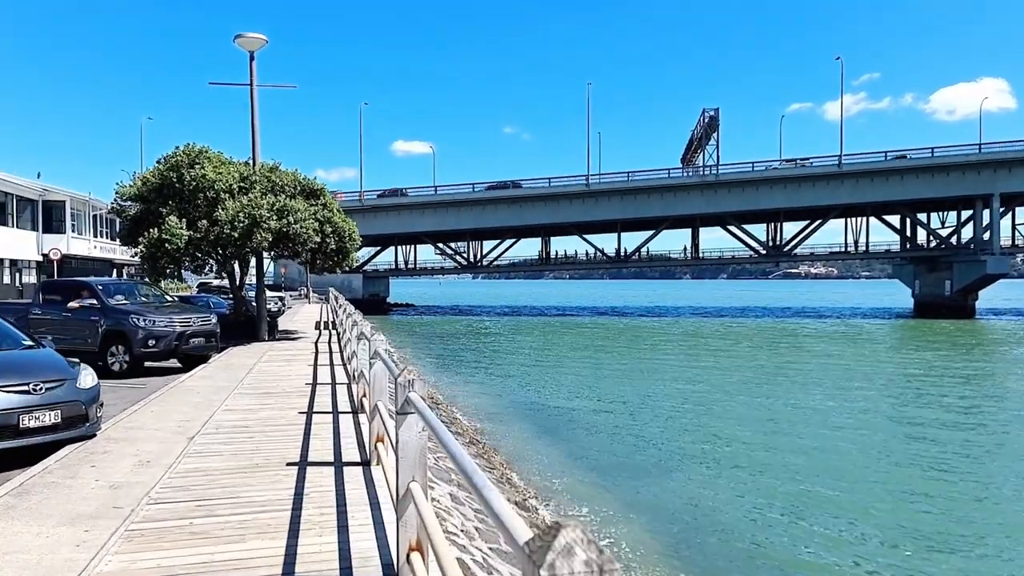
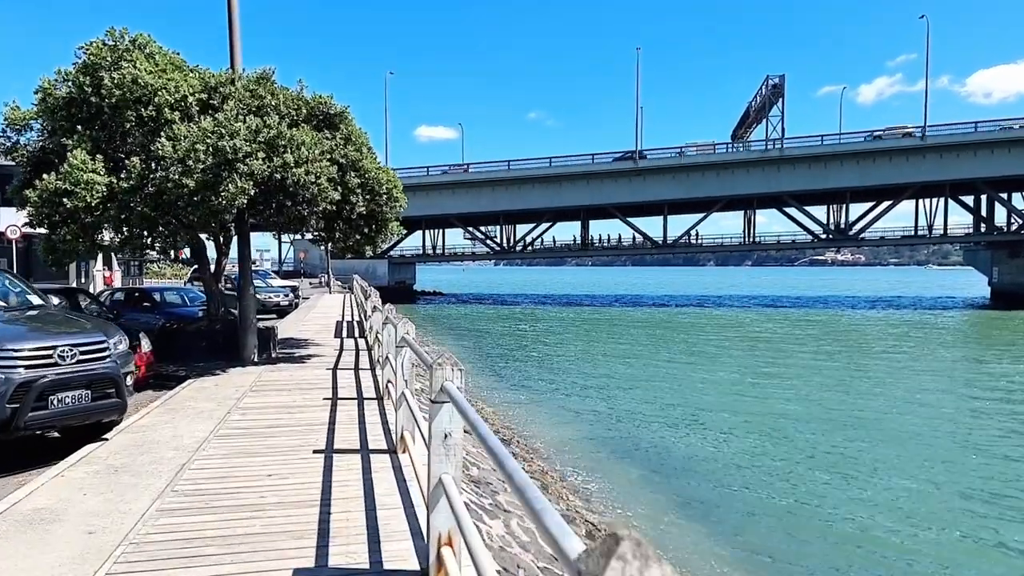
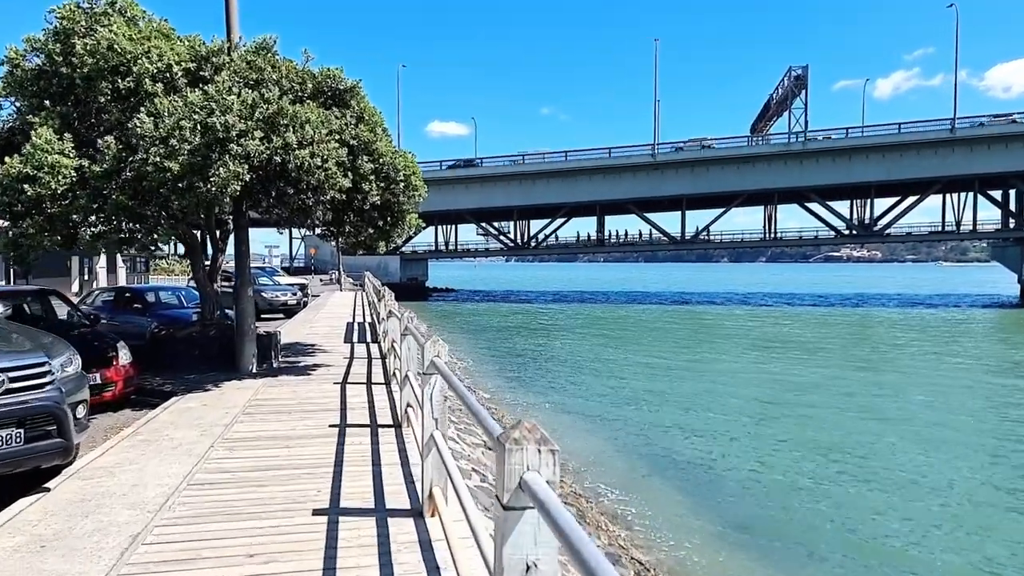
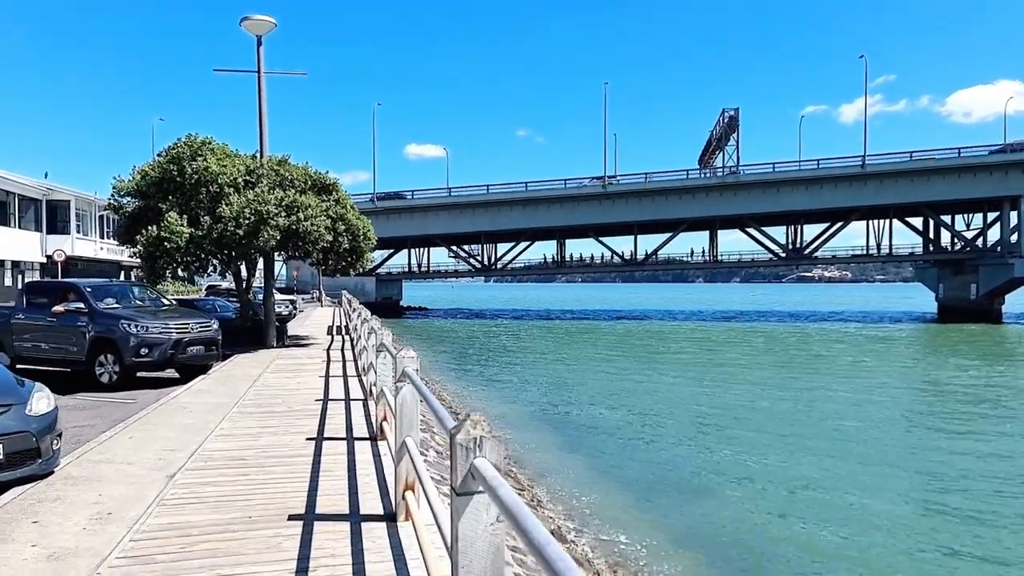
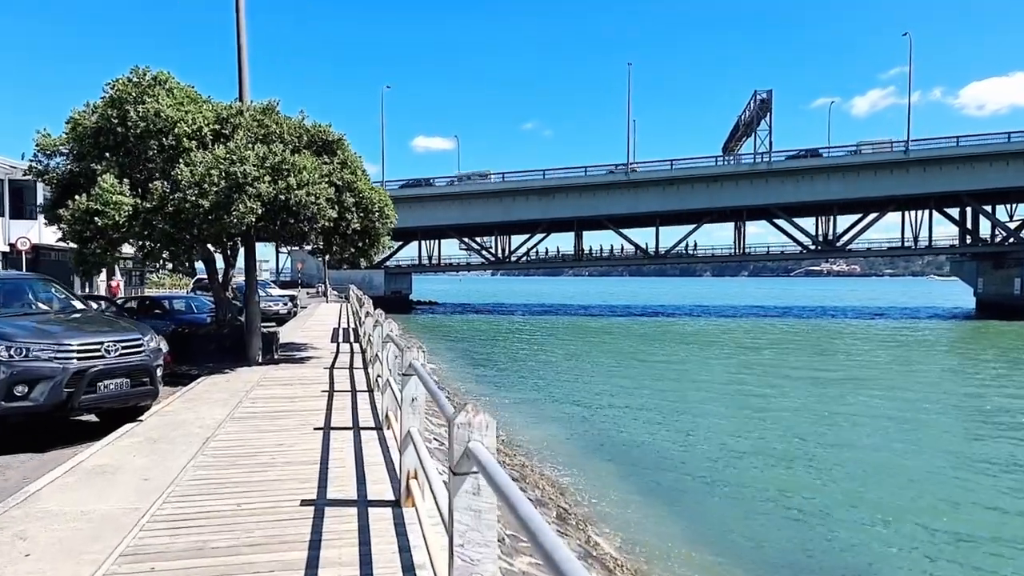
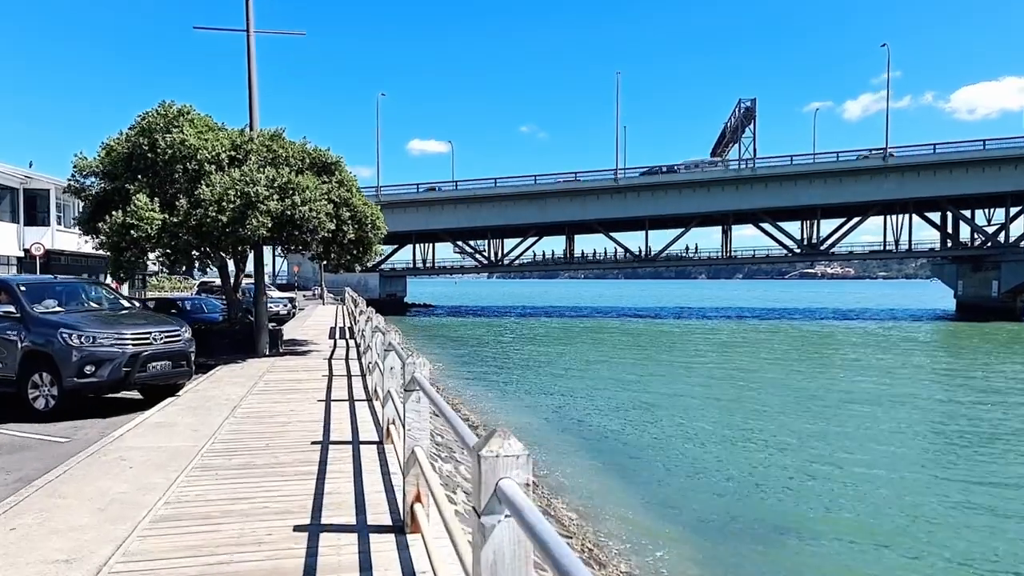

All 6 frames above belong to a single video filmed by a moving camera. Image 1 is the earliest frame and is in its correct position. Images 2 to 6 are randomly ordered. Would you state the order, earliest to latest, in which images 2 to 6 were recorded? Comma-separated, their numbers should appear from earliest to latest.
4, 6, 5, 2, 3
